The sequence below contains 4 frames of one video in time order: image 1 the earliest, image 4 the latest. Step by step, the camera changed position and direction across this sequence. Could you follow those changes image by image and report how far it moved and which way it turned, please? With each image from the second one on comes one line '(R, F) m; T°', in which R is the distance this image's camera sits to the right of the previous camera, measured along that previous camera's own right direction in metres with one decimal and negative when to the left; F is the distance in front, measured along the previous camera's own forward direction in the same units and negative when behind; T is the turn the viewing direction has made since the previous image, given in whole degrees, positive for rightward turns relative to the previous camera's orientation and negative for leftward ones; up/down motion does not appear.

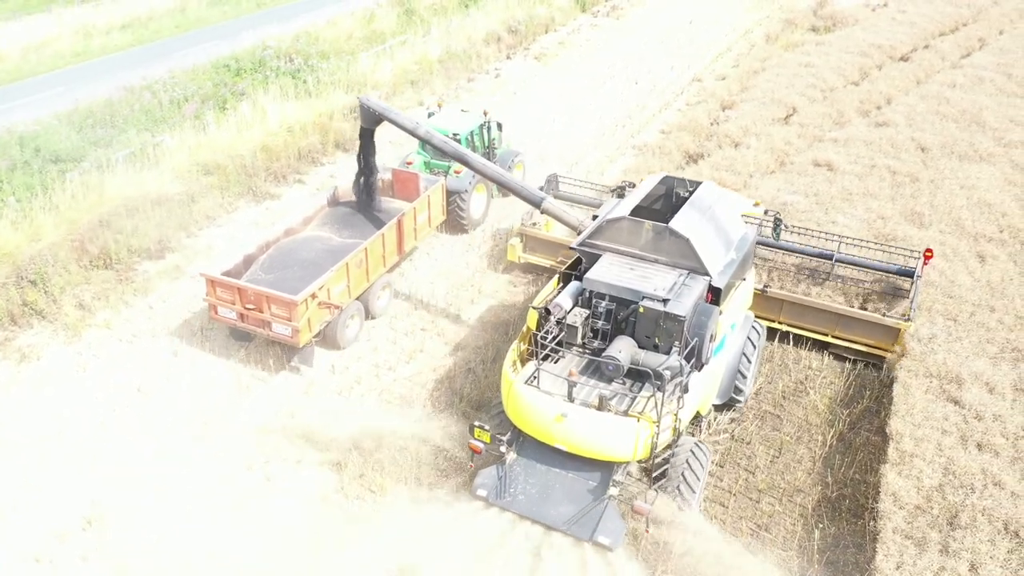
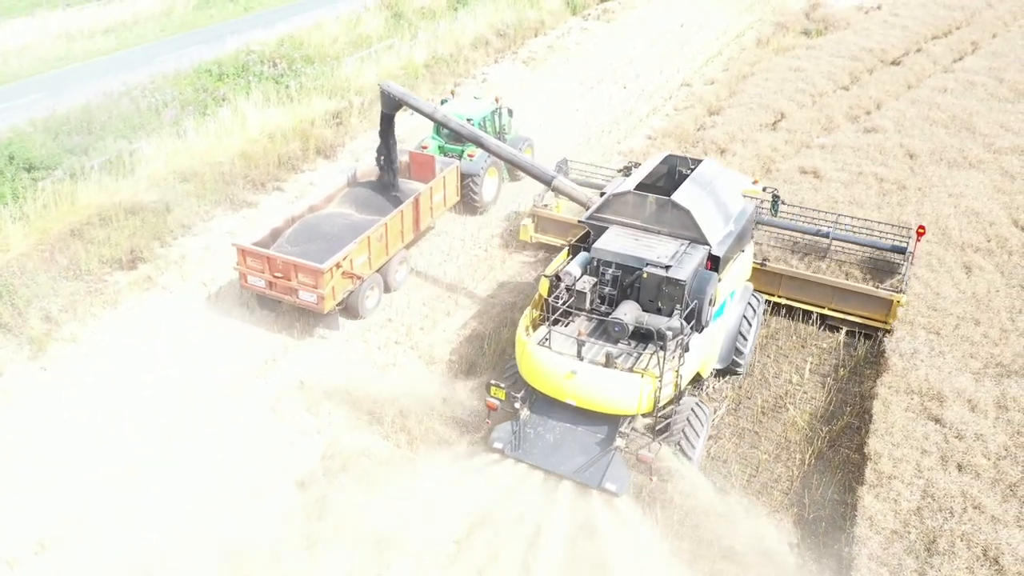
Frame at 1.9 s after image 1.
(+0.3, +0.2) m; 0°
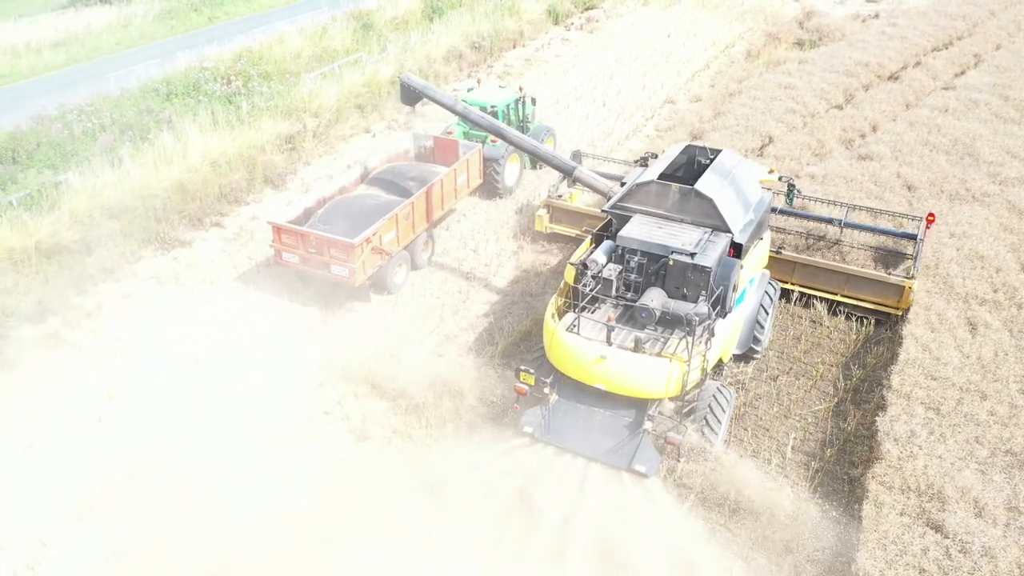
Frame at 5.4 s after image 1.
(+0.6, +1.1) m; 0°
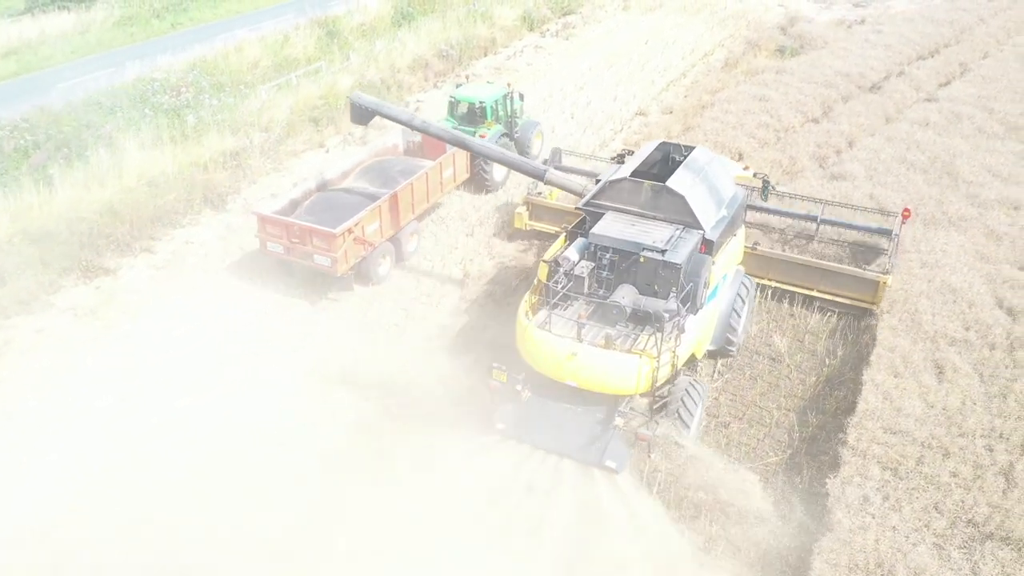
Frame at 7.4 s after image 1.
(+0.8, +0.7) m; 0°
